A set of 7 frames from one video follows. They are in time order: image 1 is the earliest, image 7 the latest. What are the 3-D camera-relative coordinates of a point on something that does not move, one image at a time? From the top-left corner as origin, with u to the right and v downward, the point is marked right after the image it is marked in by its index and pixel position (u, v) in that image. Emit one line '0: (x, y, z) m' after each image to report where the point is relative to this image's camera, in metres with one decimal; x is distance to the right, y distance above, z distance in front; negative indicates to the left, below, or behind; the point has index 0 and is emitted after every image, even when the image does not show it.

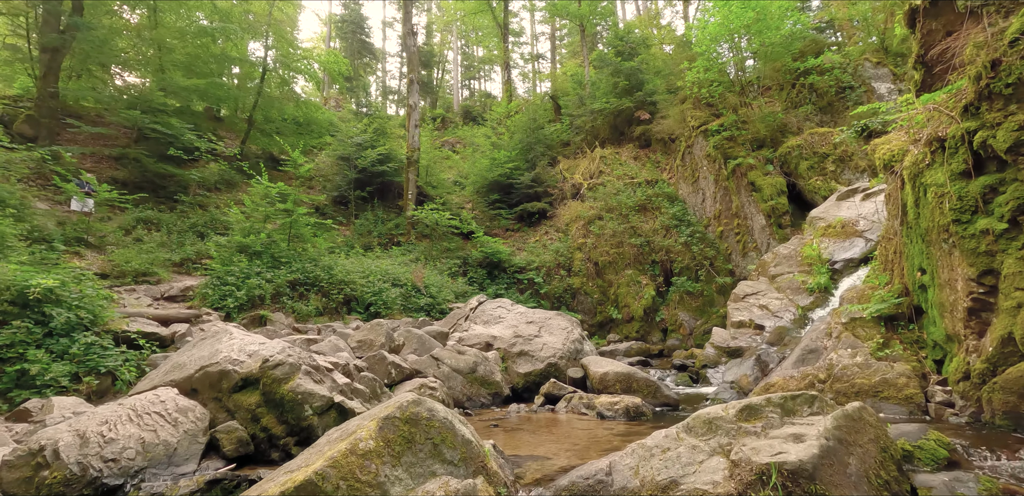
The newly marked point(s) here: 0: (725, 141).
0: (+6.3, +2.9, +15.4) m
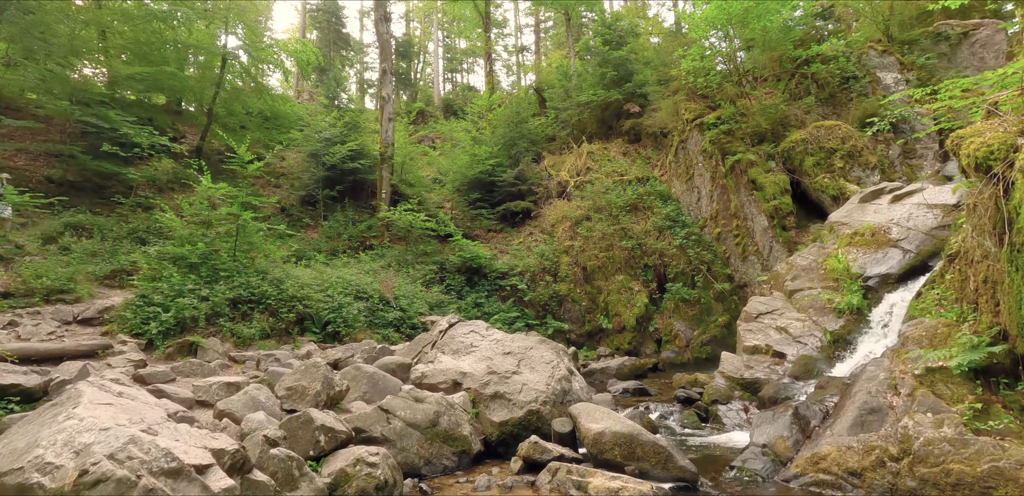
0: (+5.7, +2.7, +13.9) m
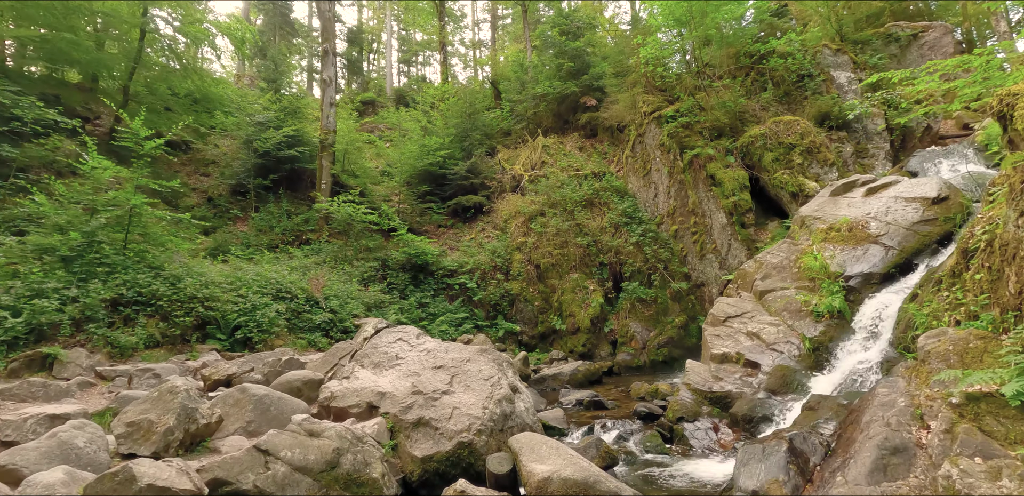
0: (+4.4, +2.8, +13.0) m
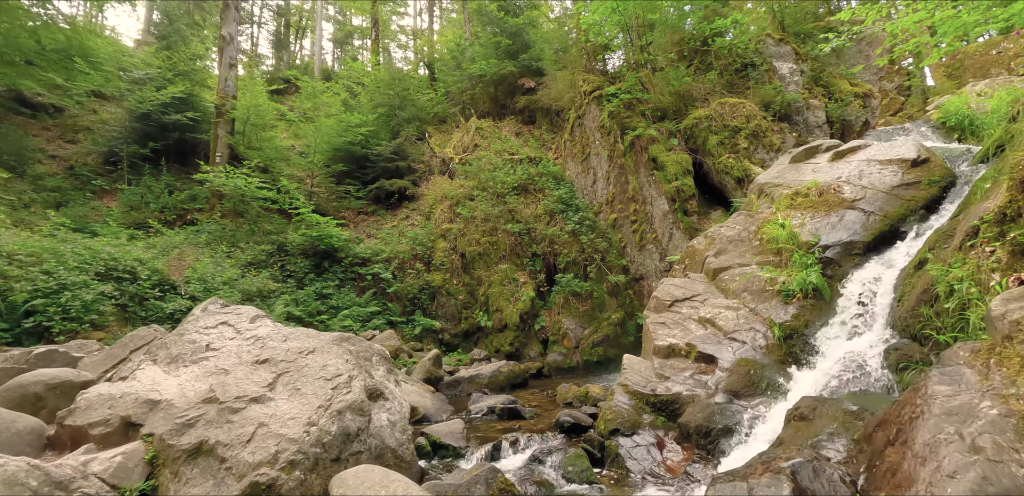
0: (+2.5, +3.2, +11.5) m
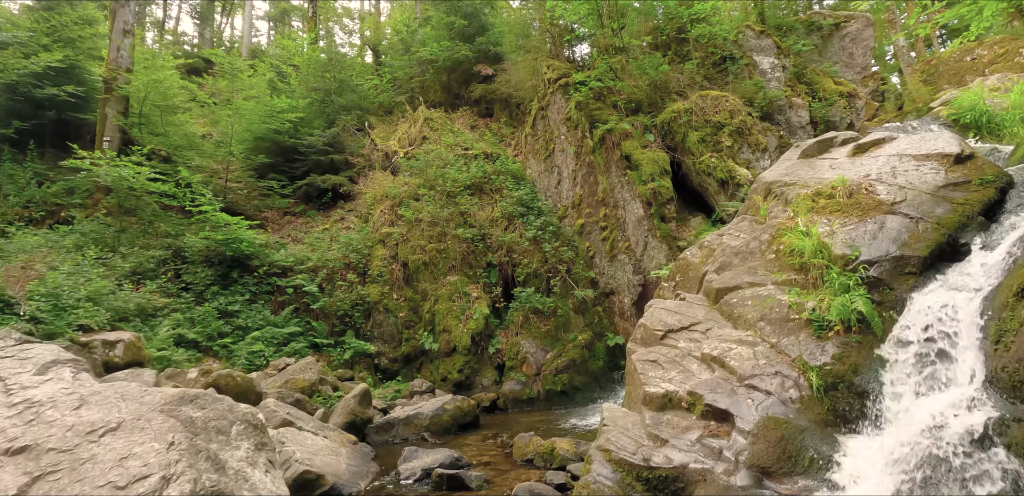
0: (+1.6, +3.0, +10.1) m
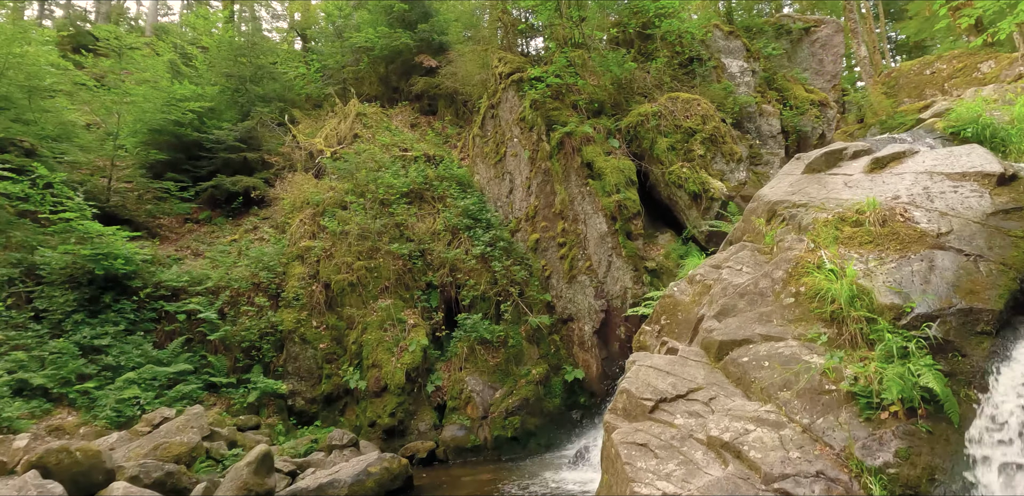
0: (+0.7, +2.7, +9.0) m
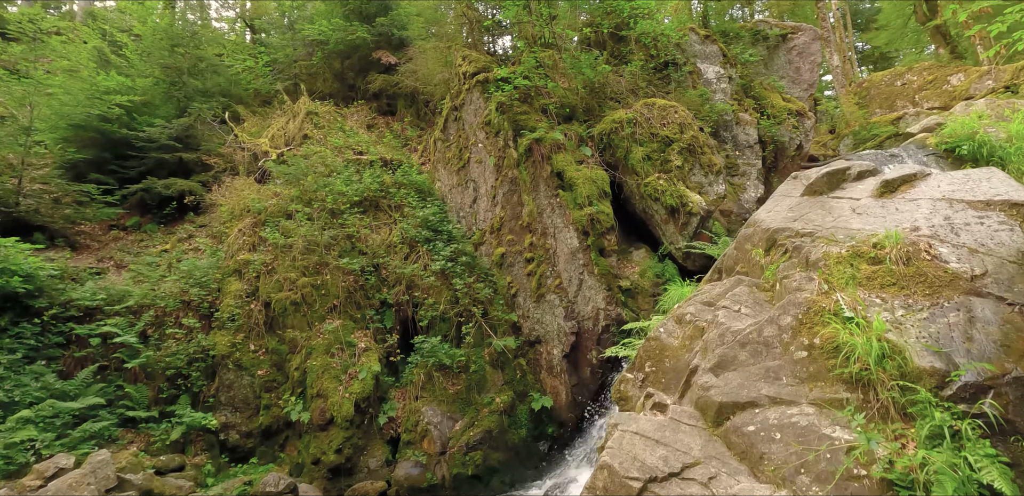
0: (+0.1, +2.4, +8.3) m
